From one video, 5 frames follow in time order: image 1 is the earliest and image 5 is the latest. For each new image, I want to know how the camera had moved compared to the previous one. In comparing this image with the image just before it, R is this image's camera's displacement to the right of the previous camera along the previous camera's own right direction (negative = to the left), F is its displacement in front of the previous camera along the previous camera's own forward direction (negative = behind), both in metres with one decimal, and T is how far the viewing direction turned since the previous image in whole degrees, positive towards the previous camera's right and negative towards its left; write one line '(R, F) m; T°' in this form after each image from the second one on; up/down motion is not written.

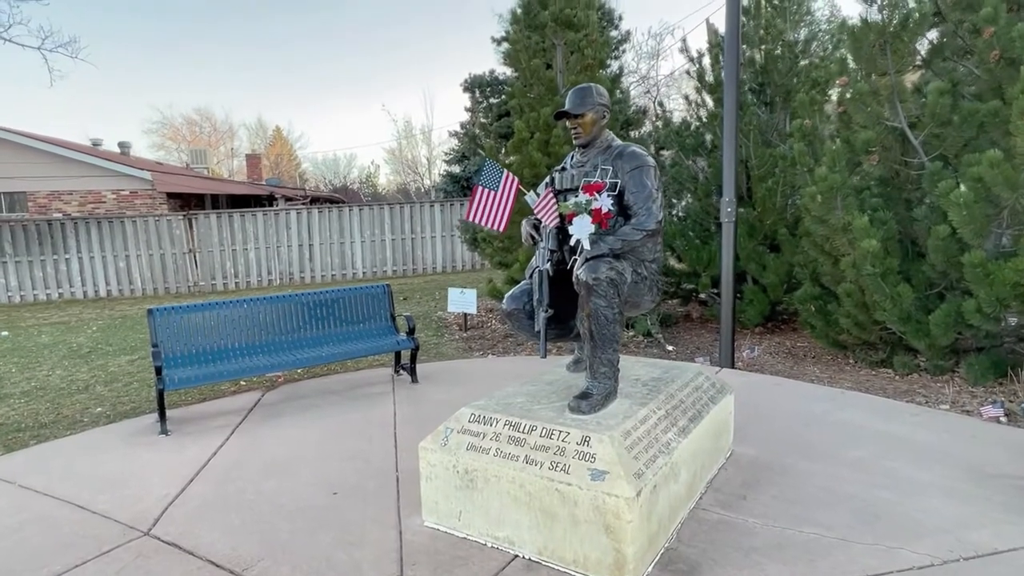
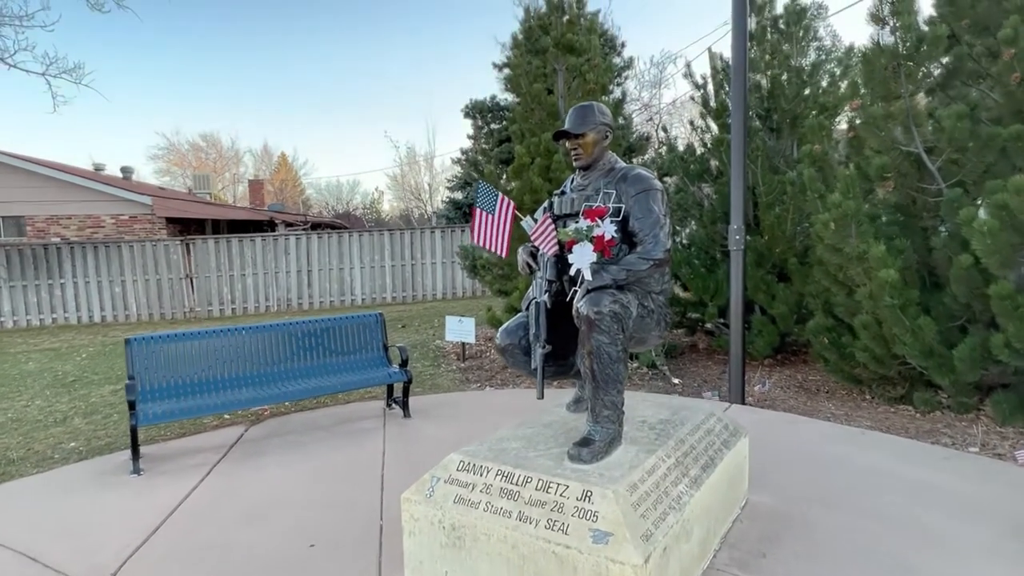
(0.0, +0.3) m; 0°
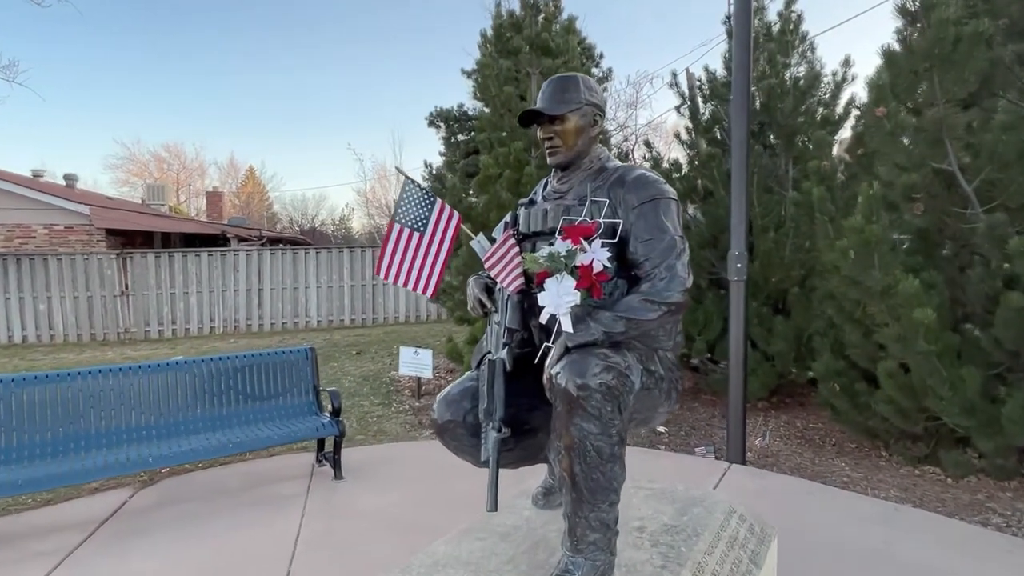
(+0.1, +0.9) m; +3°
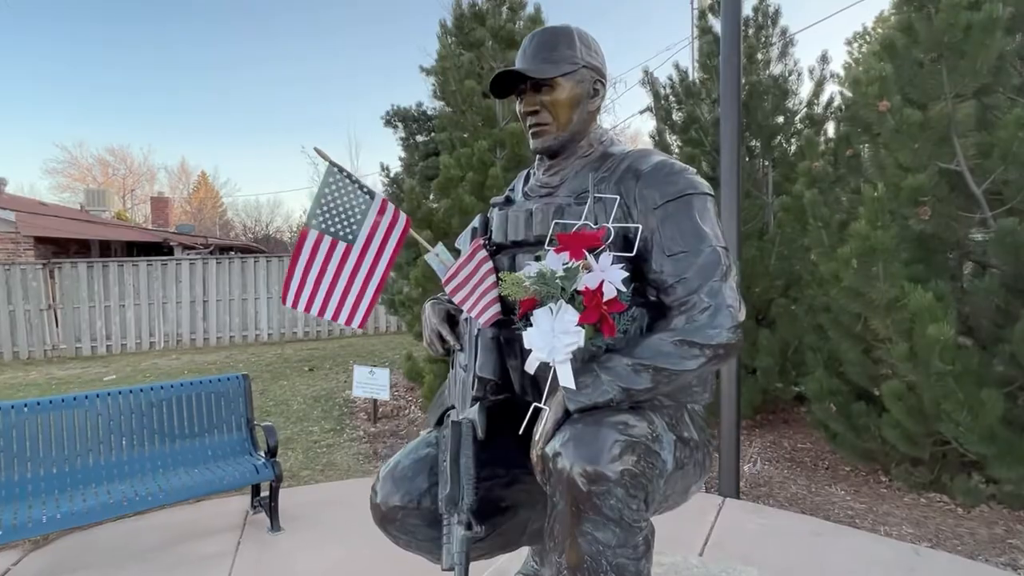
(0.0, +0.6) m; +4°
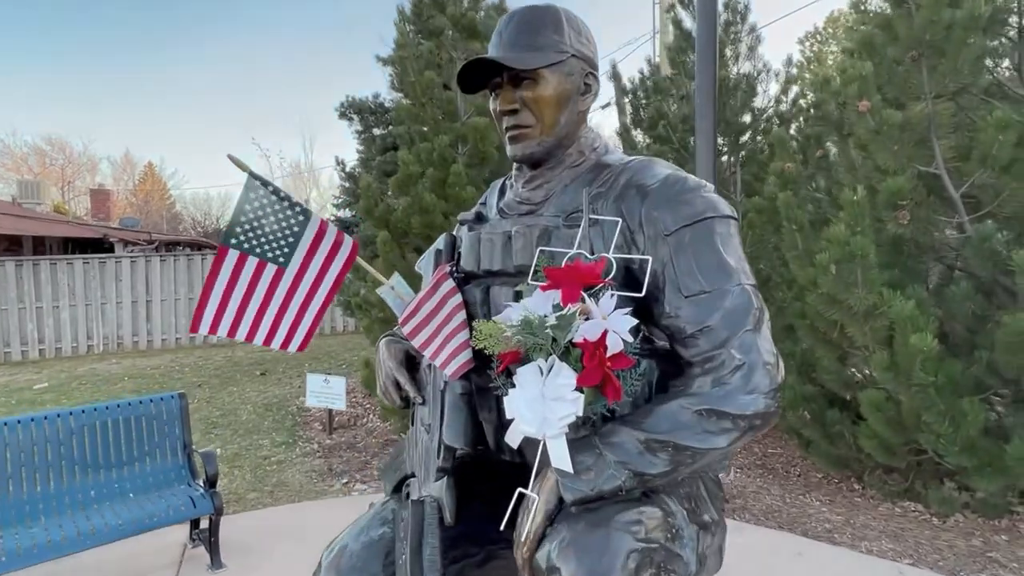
(0.0, +0.3) m; +4°
